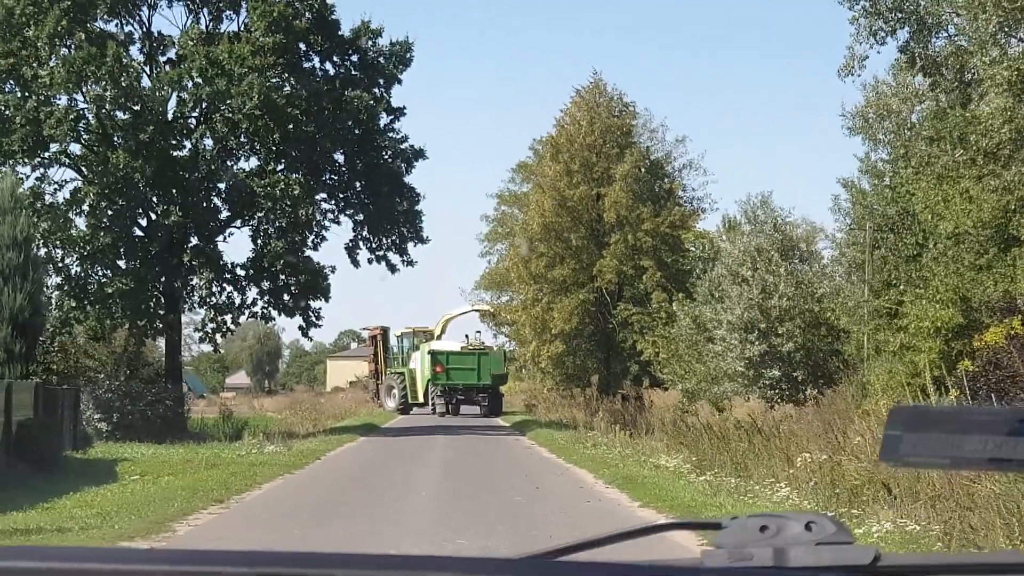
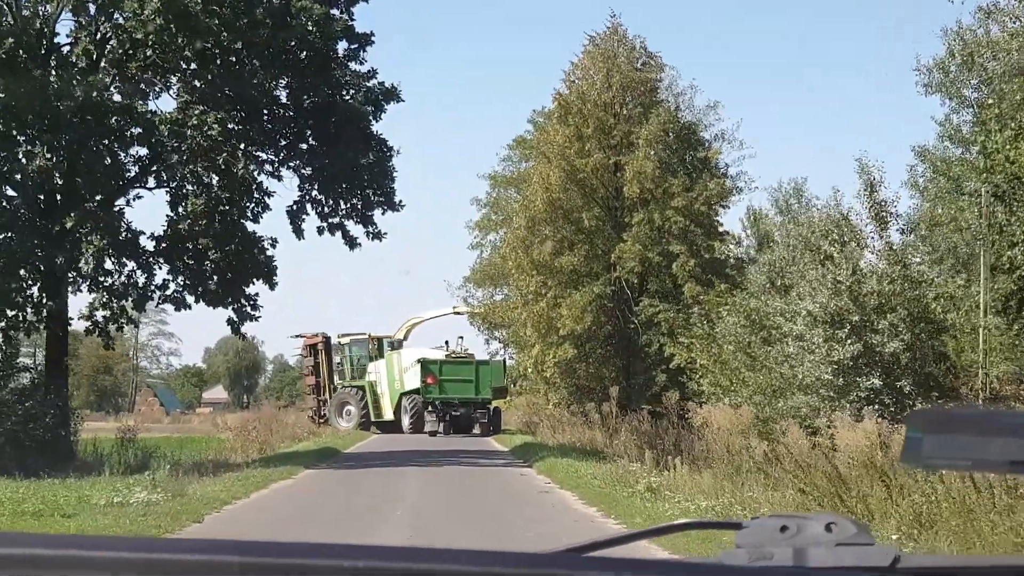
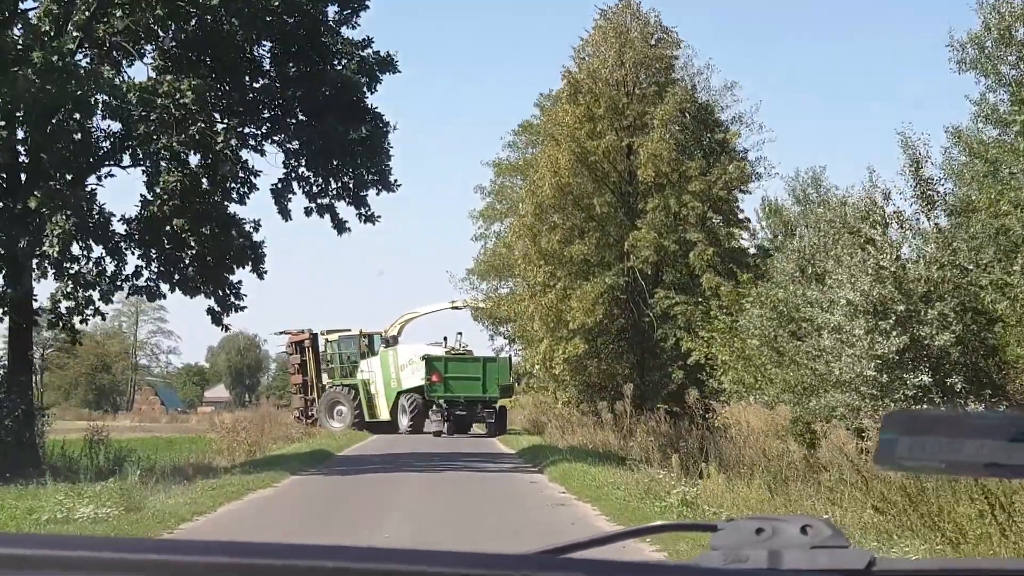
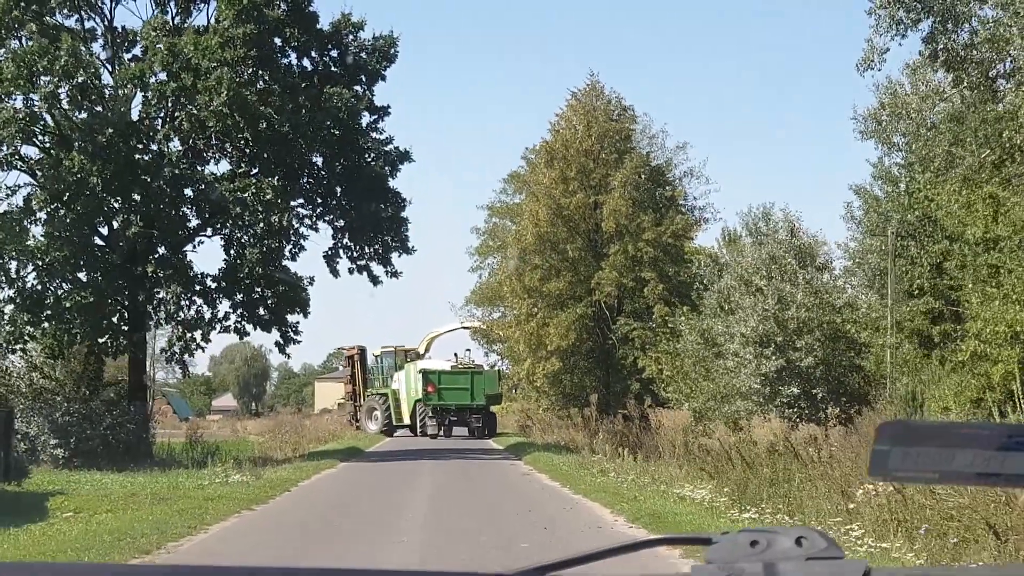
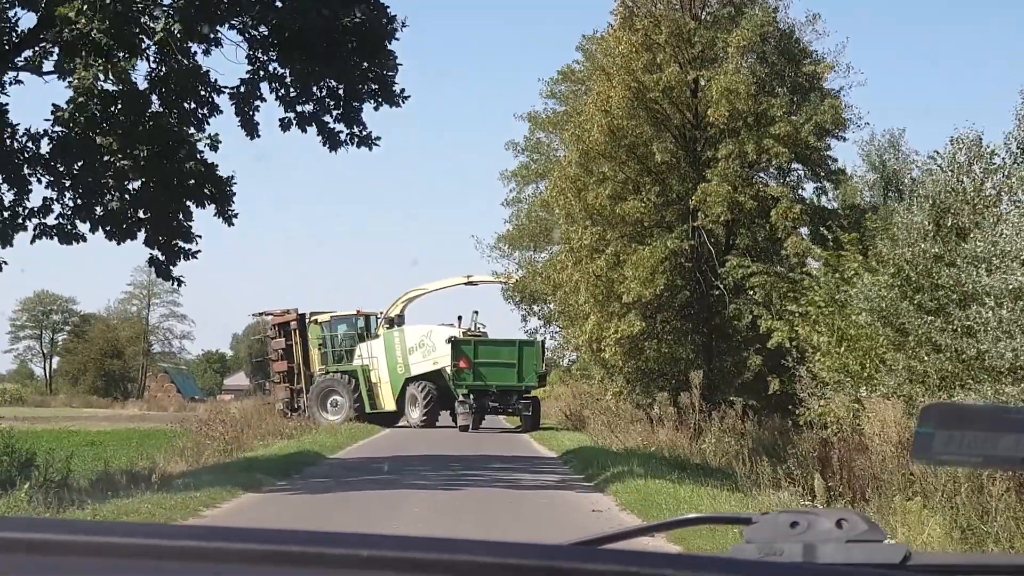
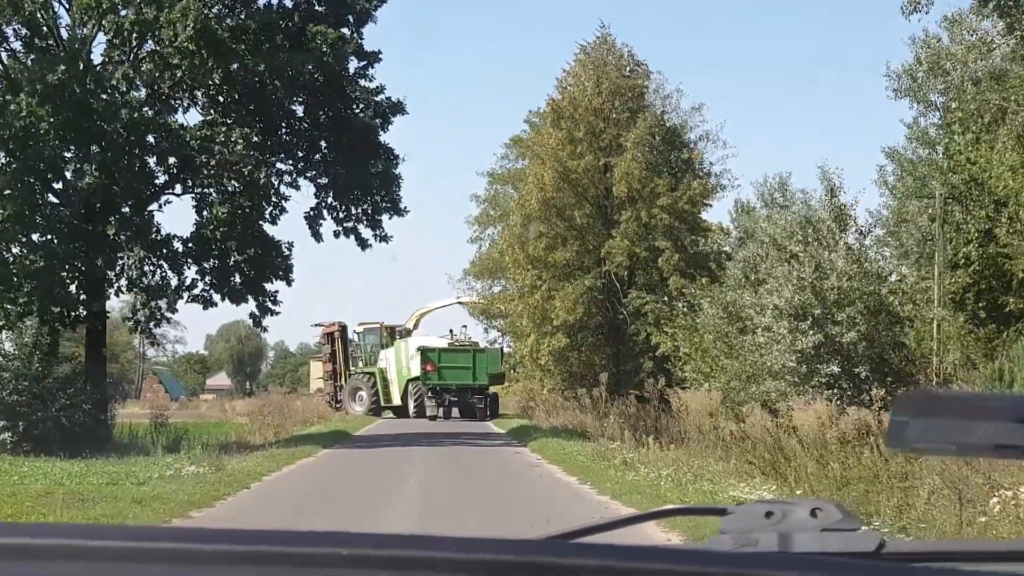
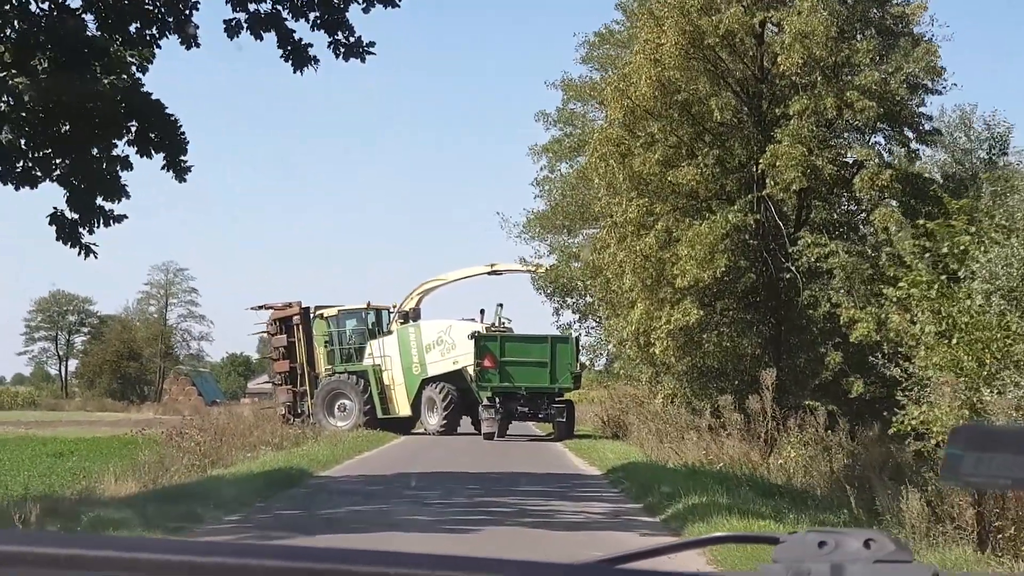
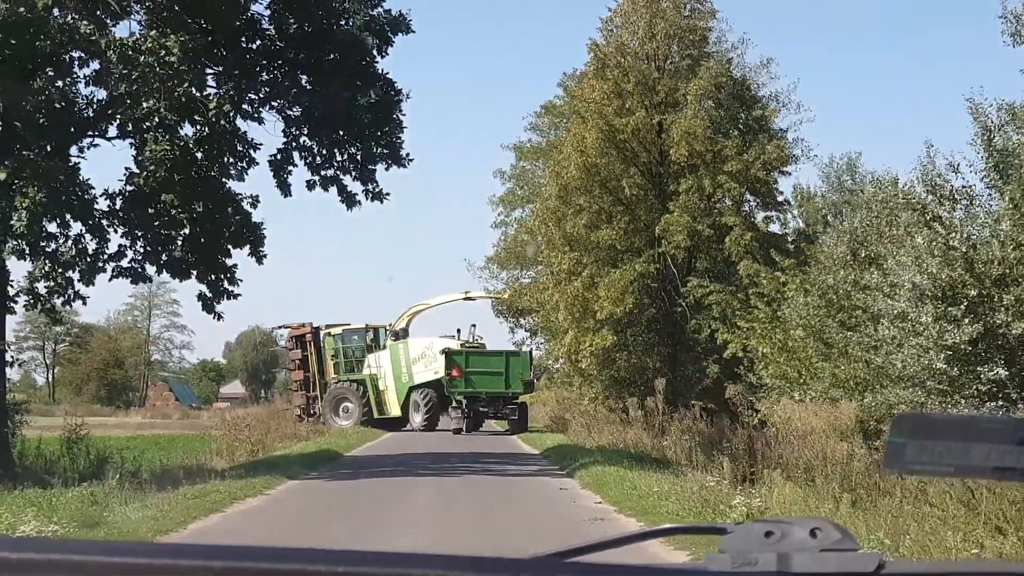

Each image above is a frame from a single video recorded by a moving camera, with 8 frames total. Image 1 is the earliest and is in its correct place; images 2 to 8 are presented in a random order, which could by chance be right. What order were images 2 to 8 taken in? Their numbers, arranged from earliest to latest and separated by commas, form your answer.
4, 6, 2, 3, 8, 5, 7
